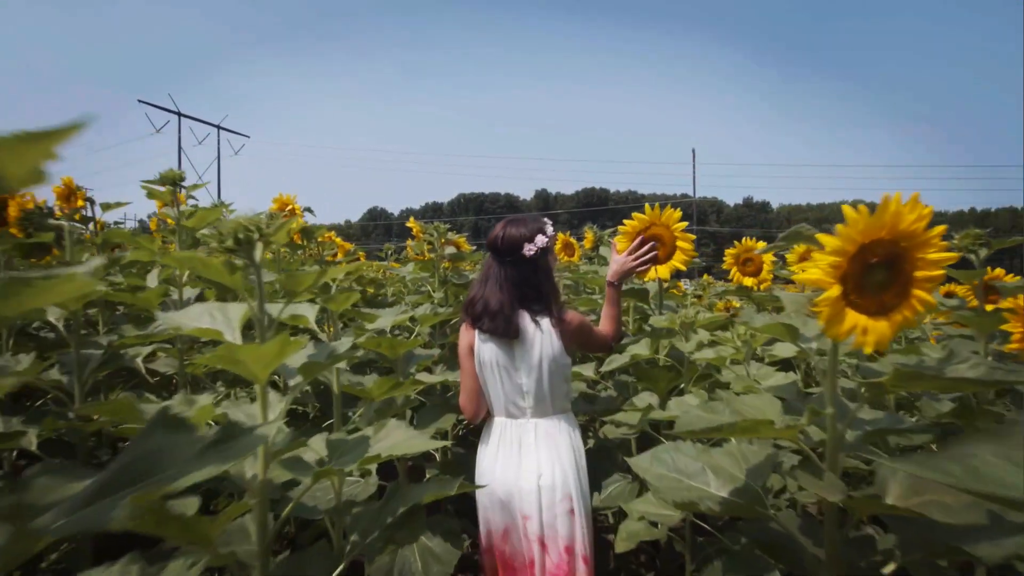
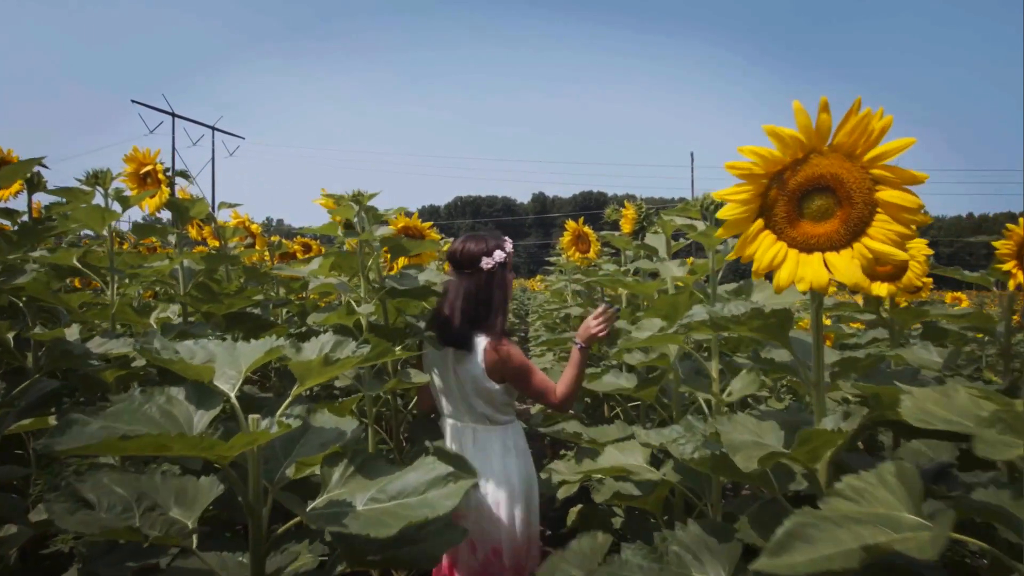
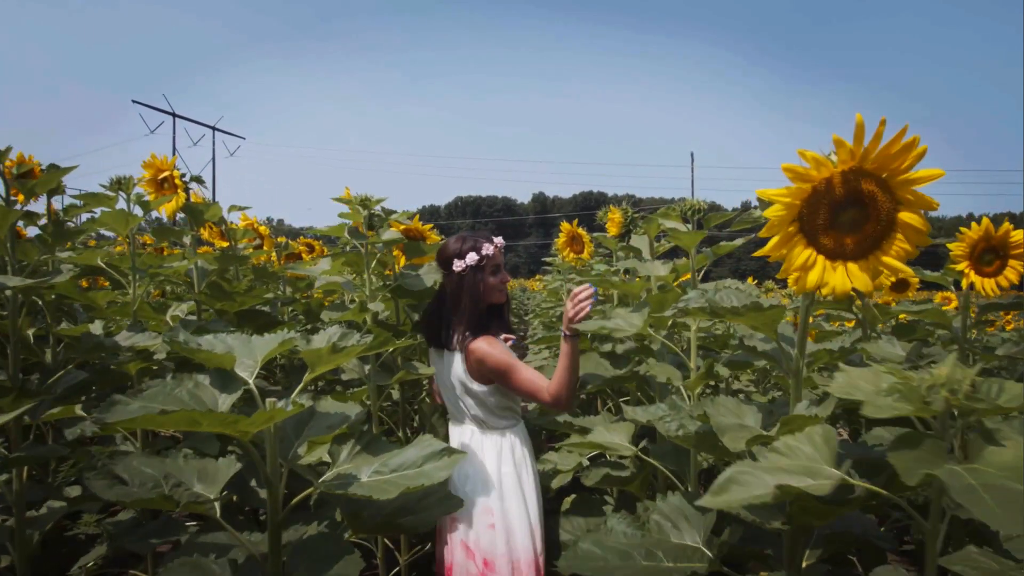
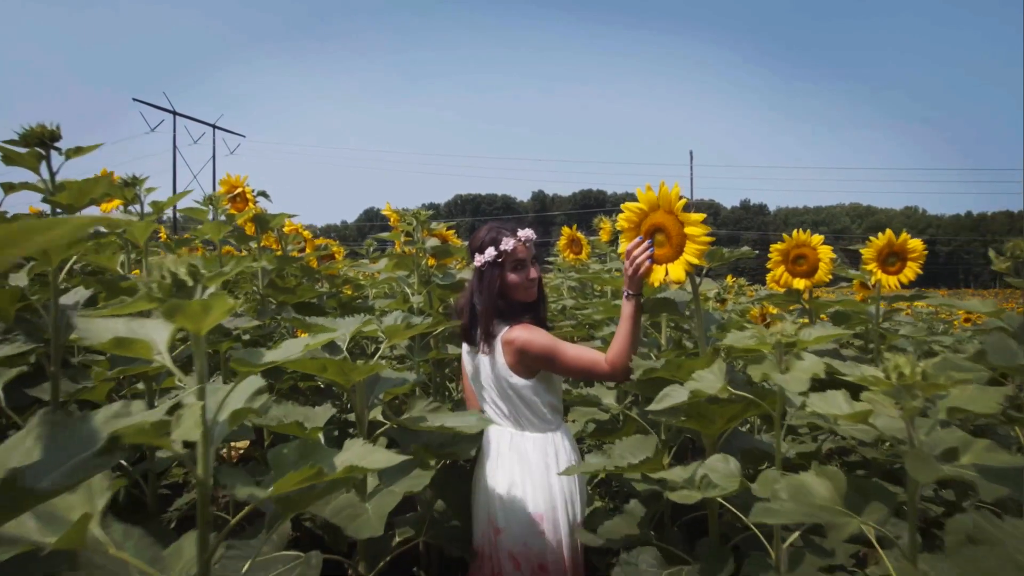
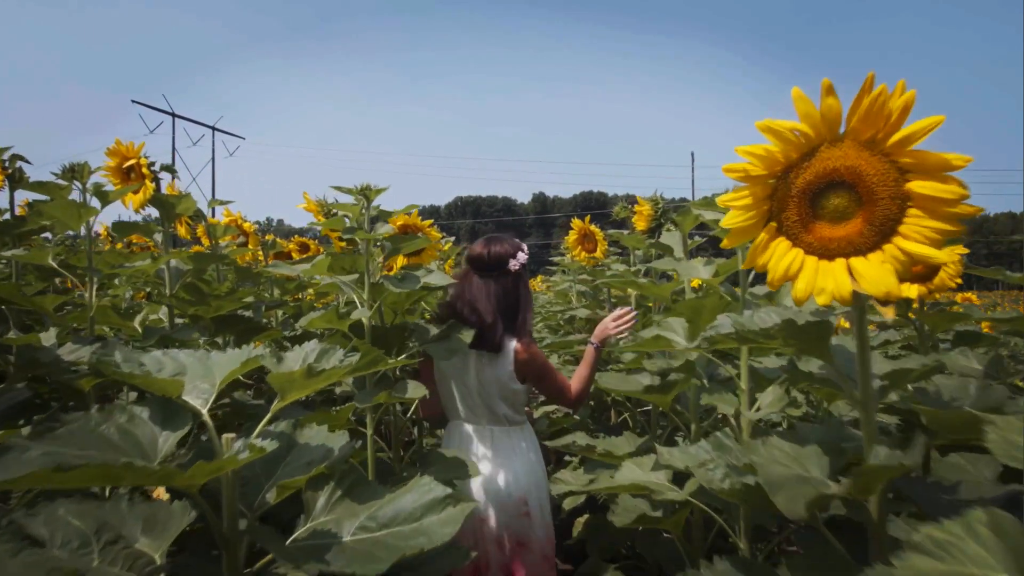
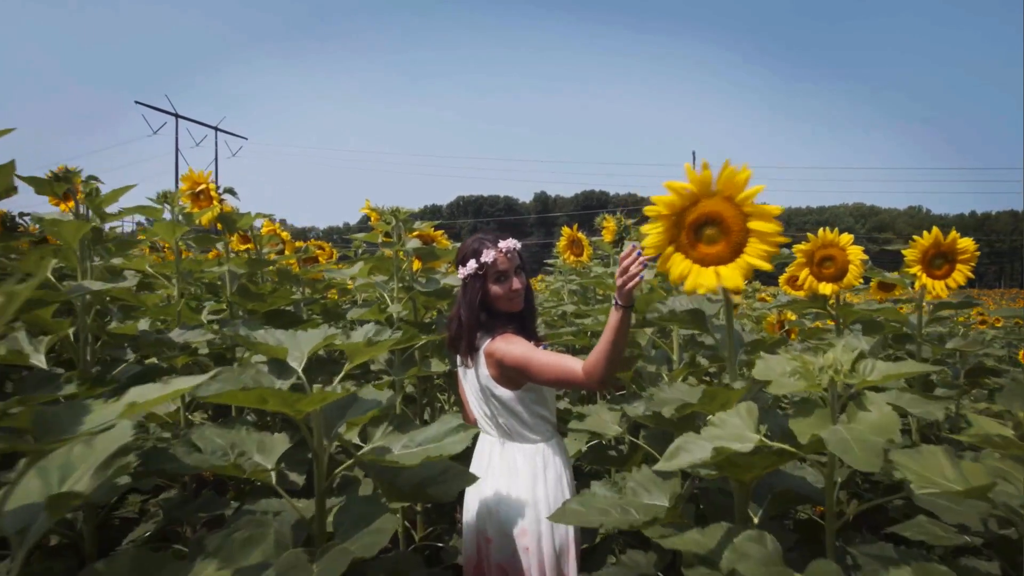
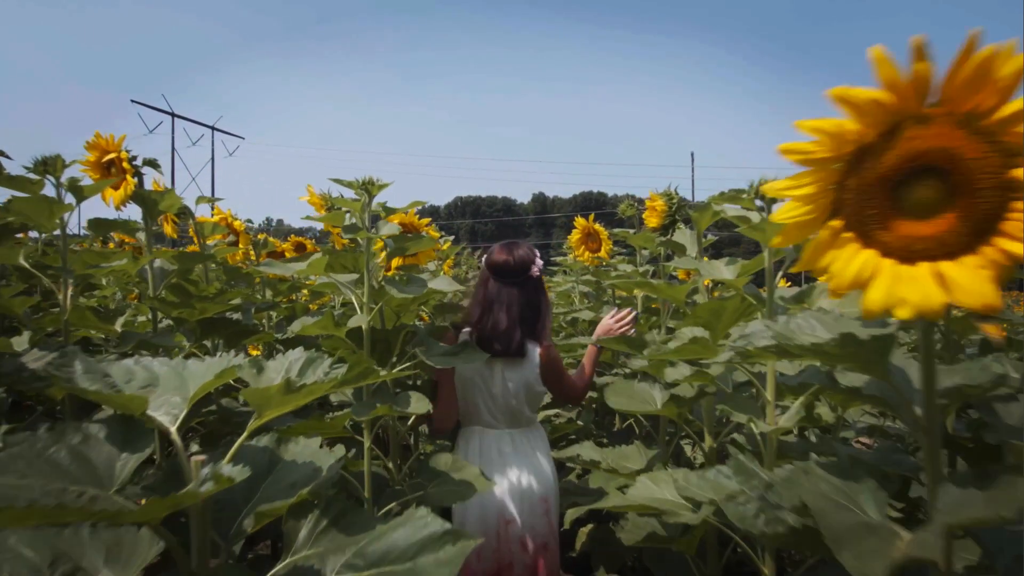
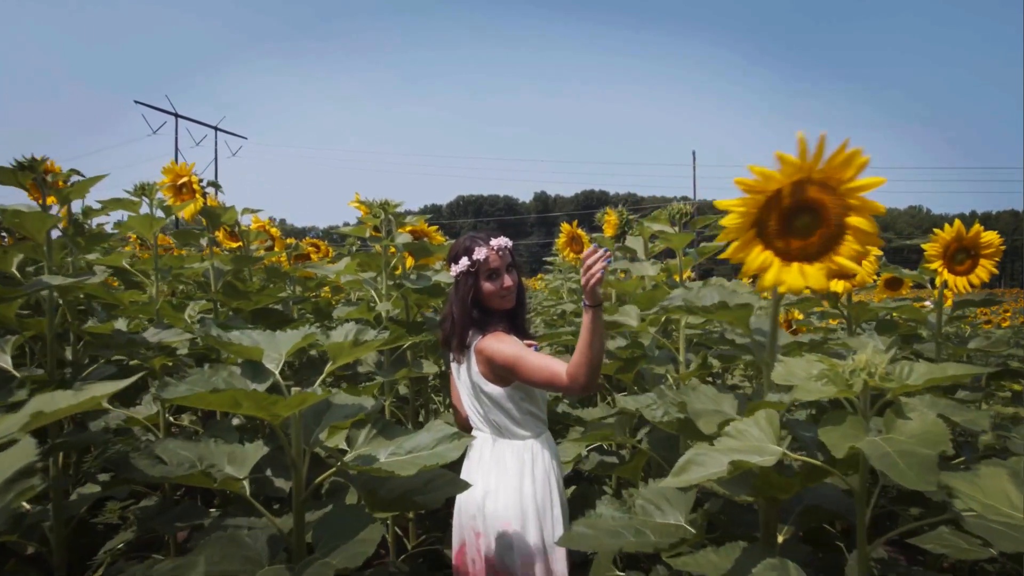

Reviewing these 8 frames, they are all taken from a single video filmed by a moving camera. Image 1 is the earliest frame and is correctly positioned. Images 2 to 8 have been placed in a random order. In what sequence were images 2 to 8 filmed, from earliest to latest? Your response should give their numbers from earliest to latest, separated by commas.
4, 6, 8, 3, 2, 5, 7
